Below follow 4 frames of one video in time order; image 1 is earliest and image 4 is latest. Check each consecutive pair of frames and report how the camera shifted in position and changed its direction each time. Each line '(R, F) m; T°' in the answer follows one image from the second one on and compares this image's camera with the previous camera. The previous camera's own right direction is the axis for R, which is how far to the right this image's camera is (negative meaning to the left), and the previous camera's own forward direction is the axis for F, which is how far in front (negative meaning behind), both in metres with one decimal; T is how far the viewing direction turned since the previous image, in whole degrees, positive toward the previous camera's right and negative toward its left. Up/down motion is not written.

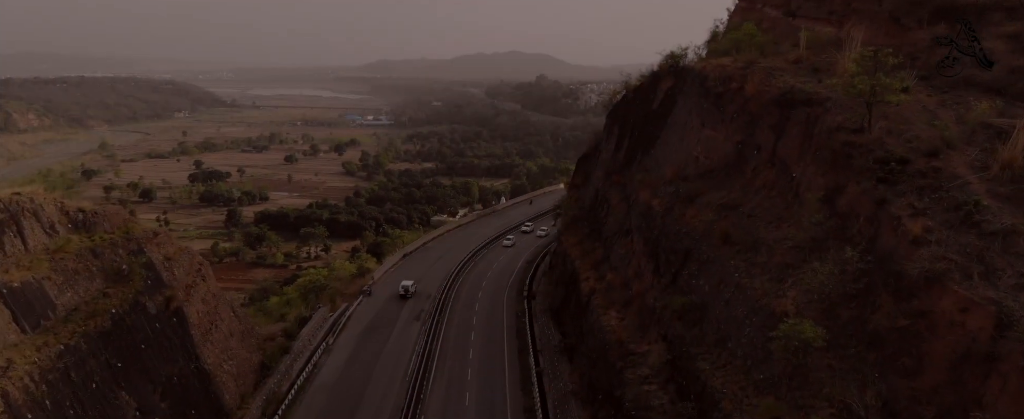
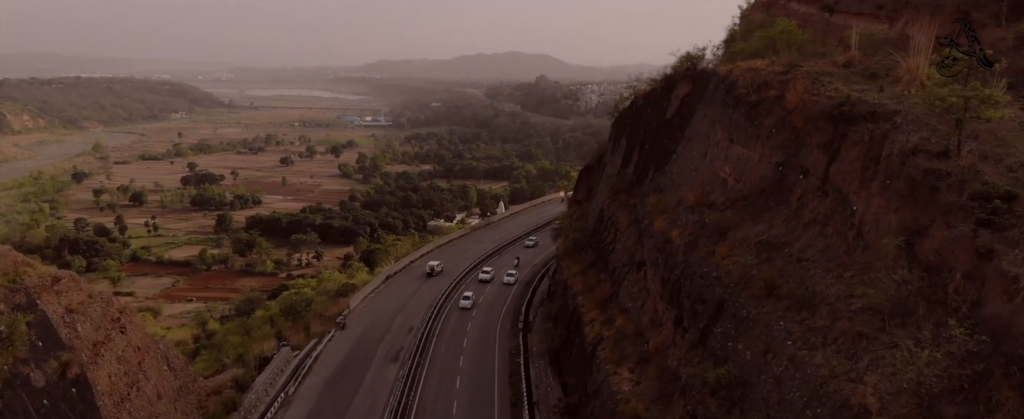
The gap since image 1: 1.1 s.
(+0.2, +3.7) m; 0°
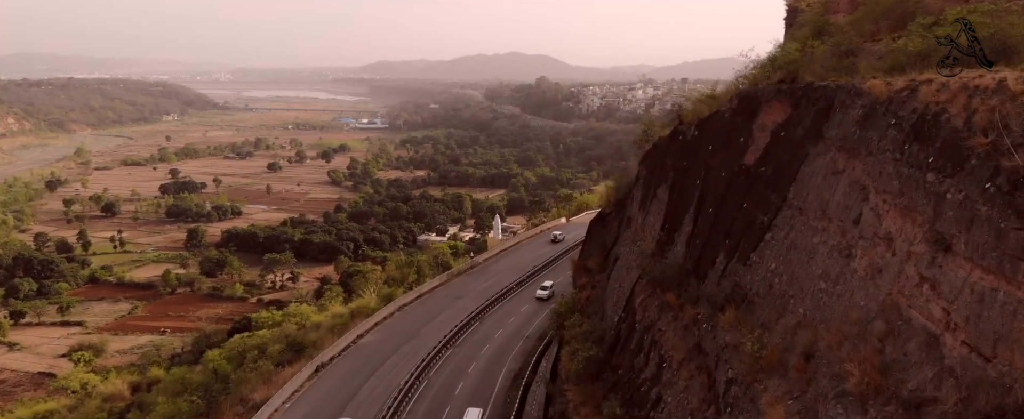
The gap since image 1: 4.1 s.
(+0.6, +9.8) m; 0°
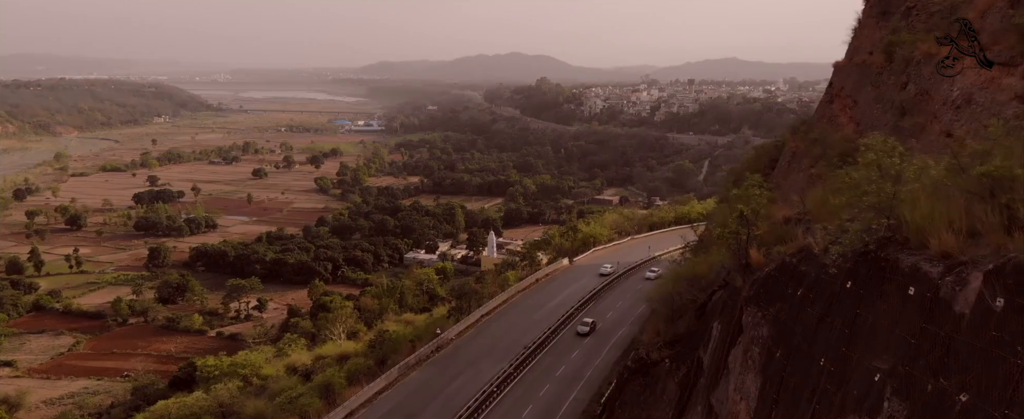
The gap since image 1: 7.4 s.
(+0.6, +10.7) m; 0°
